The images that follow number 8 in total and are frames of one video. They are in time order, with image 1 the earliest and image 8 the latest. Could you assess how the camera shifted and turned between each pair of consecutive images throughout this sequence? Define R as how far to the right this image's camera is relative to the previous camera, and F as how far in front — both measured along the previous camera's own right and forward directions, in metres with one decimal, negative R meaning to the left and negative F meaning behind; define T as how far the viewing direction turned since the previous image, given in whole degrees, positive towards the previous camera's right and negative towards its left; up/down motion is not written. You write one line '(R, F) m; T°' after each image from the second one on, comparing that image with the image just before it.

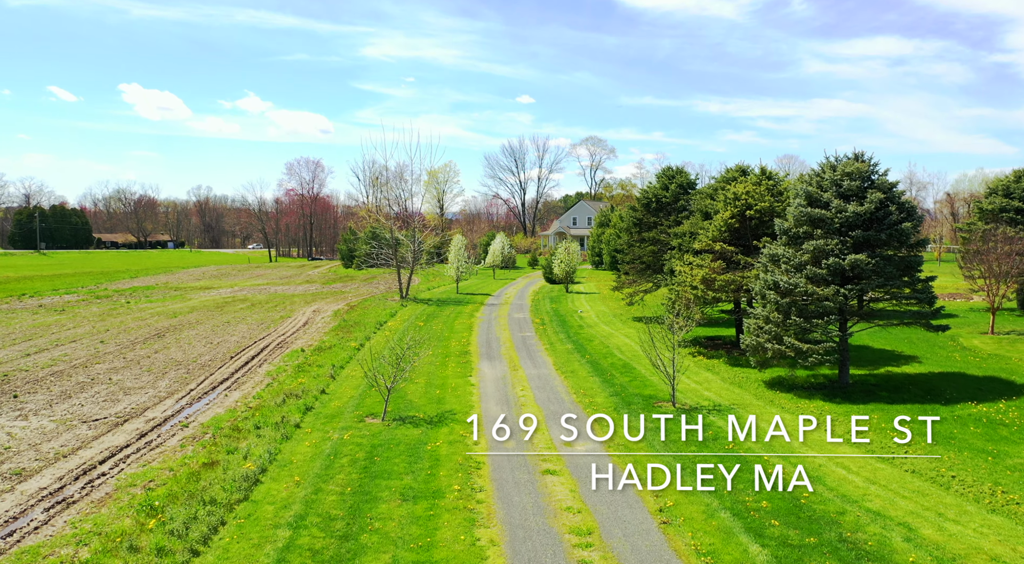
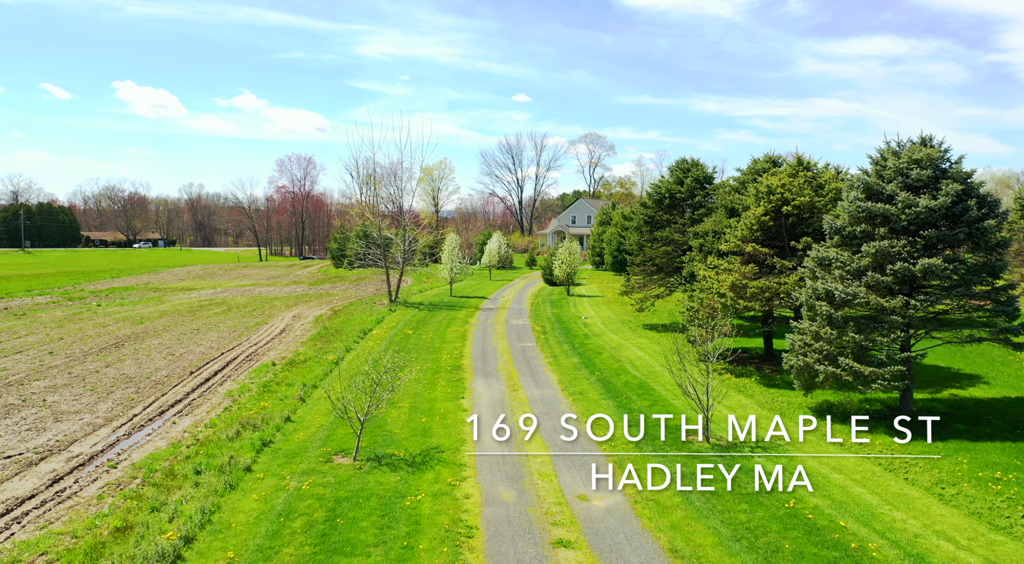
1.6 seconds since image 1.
(-0.1, +5.0) m; 0°
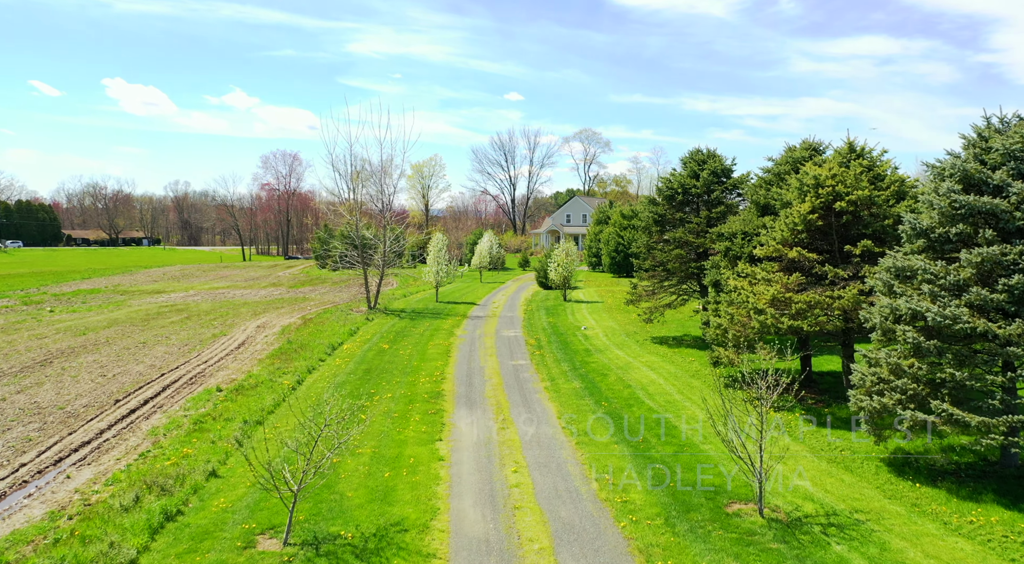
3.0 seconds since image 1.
(+0.1, +6.0) m; 0°
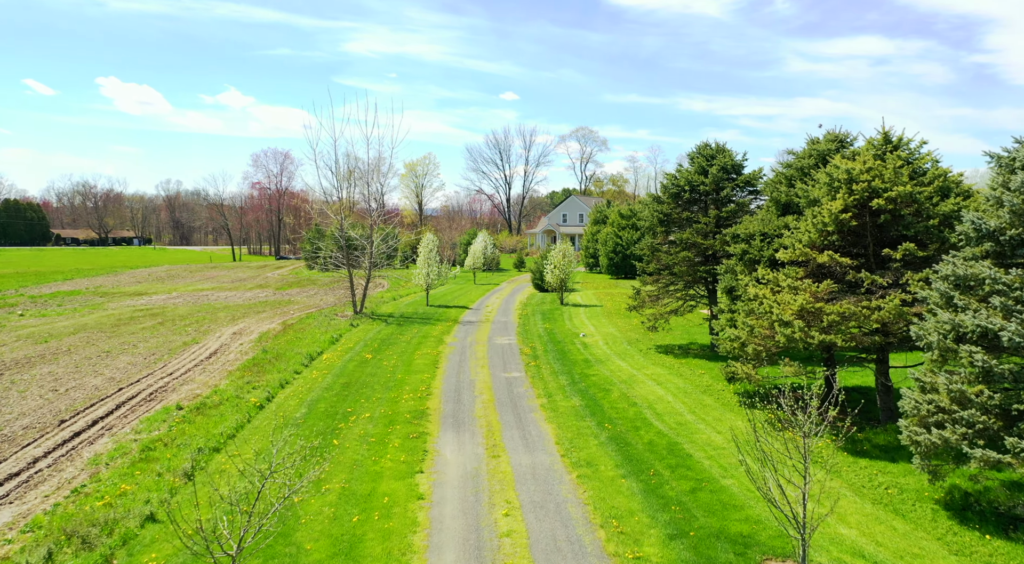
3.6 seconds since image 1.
(+0.1, +3.2) m; 0°
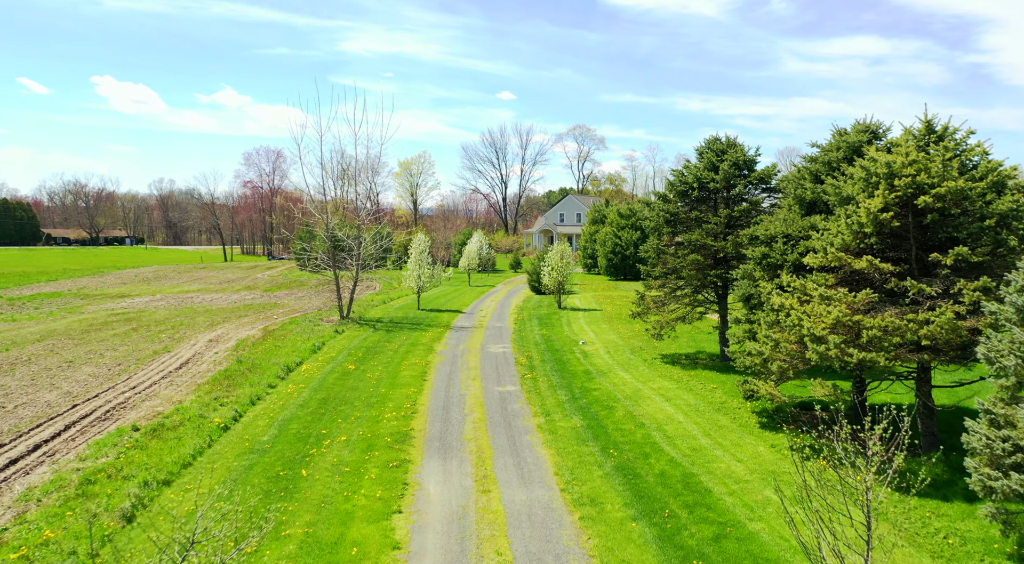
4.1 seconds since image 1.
(+0.1, +2.9) m; 0°
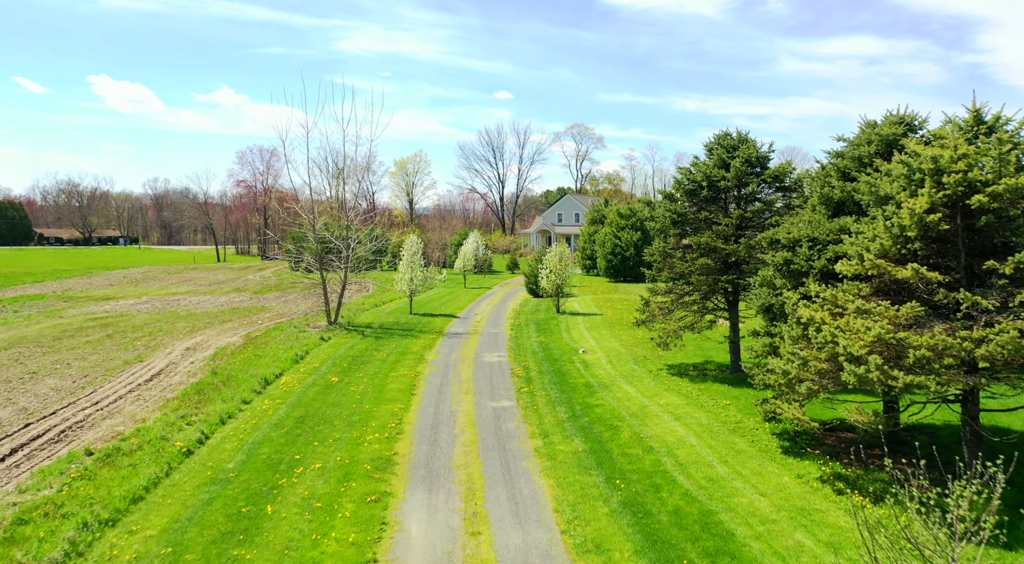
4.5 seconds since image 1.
(+0.1, +2.5) m; 0°
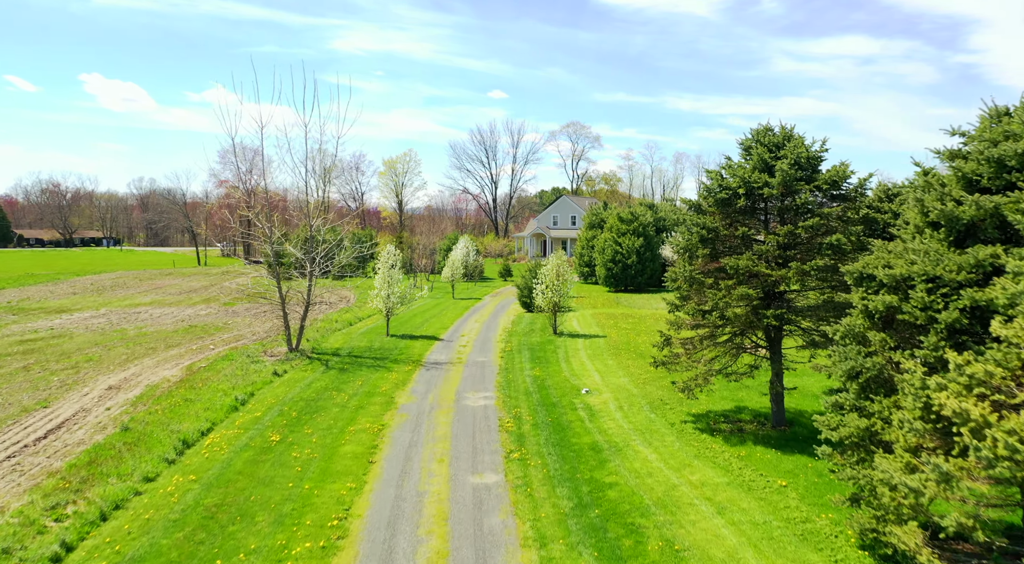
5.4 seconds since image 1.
(+0.2, +7.0) m; 0°
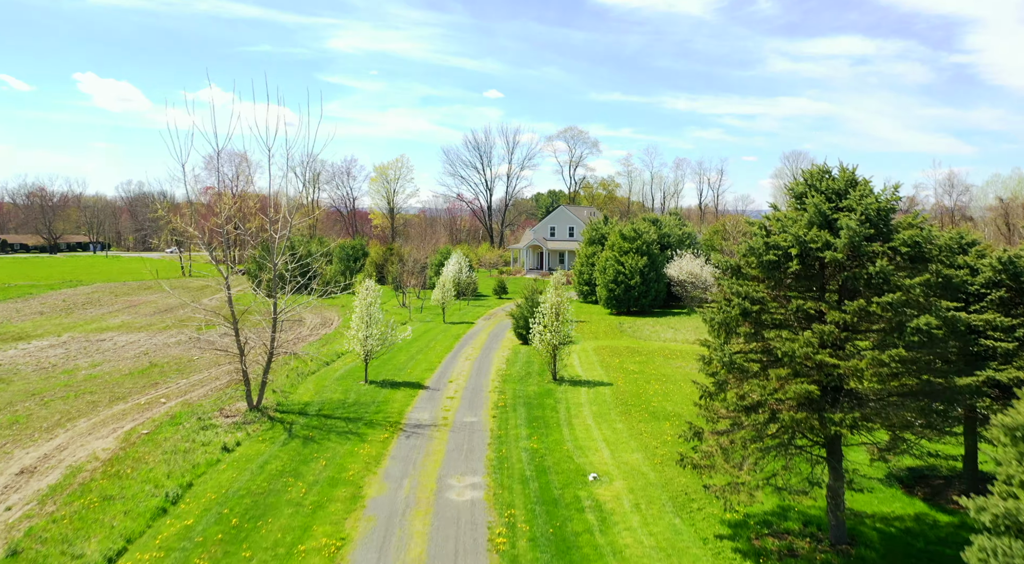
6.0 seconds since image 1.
(+0.1, +5.7) m; 0°
